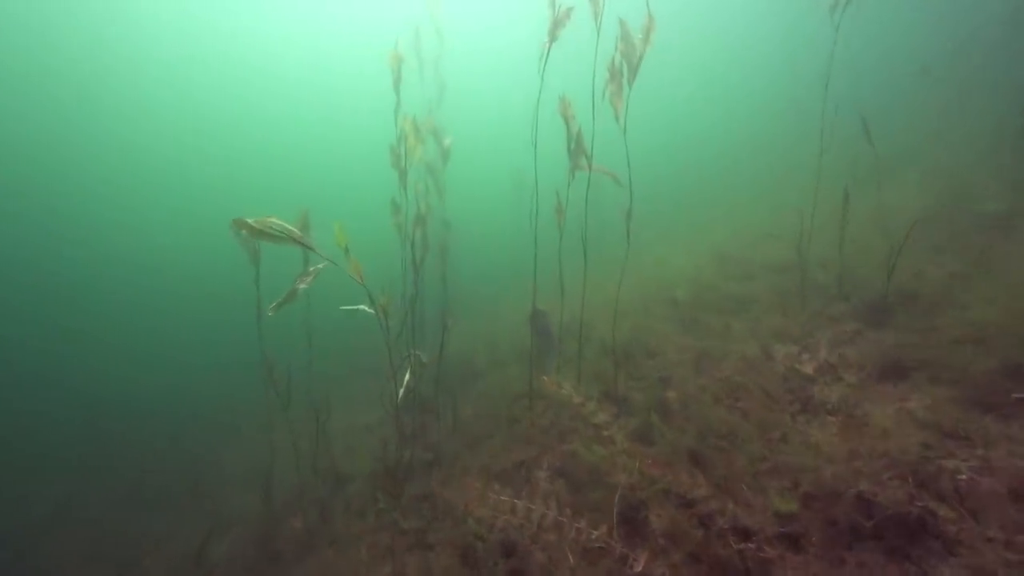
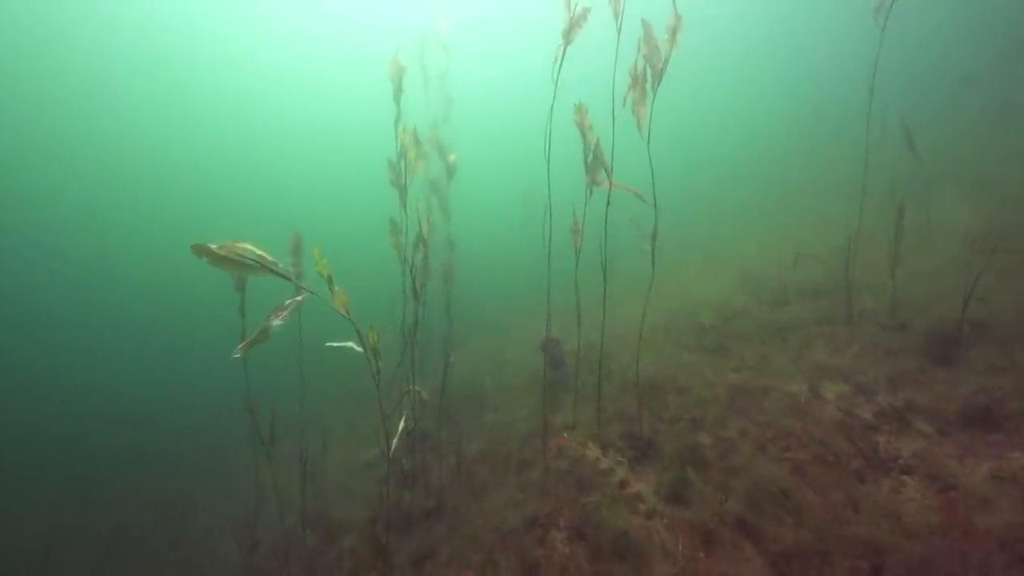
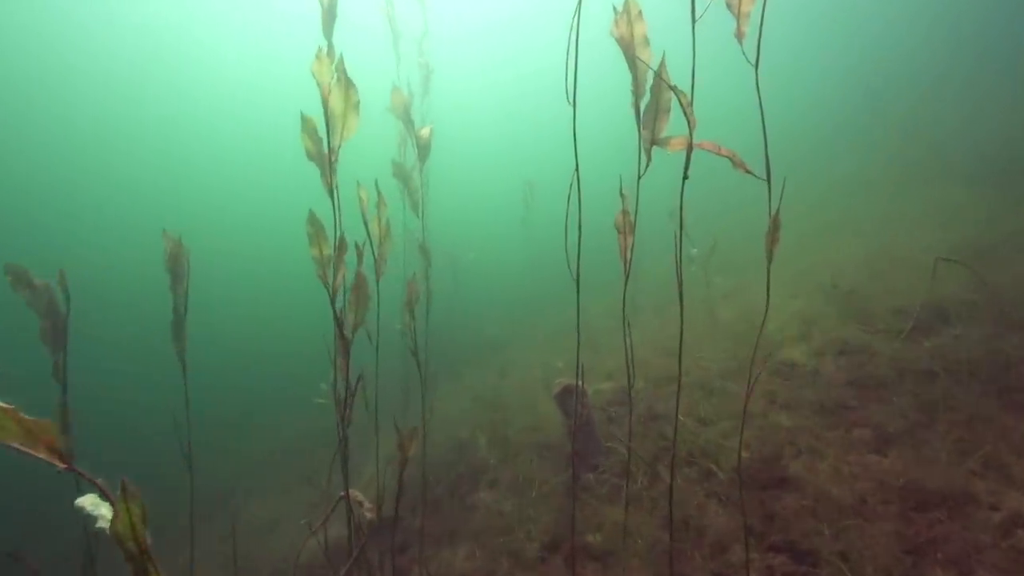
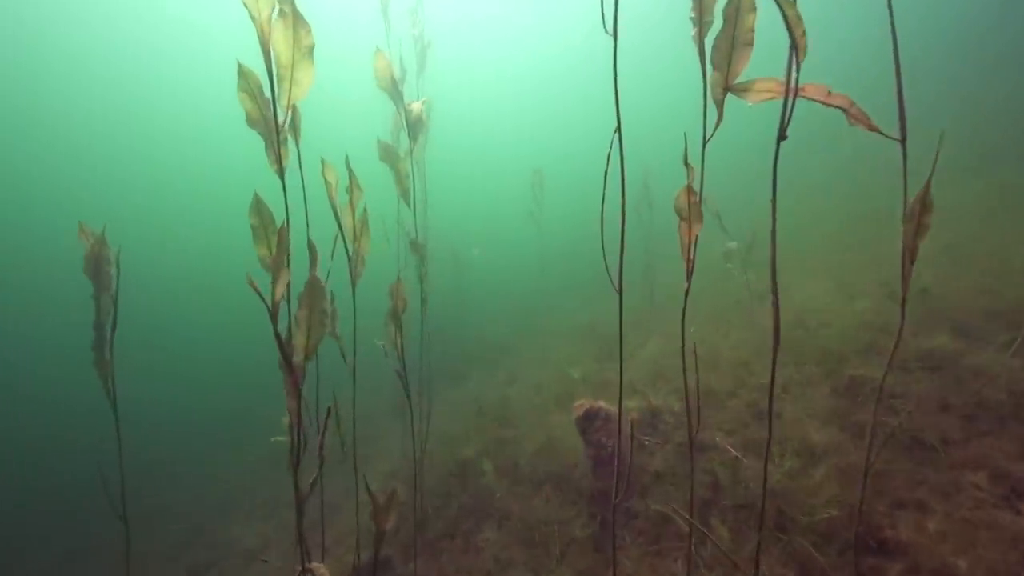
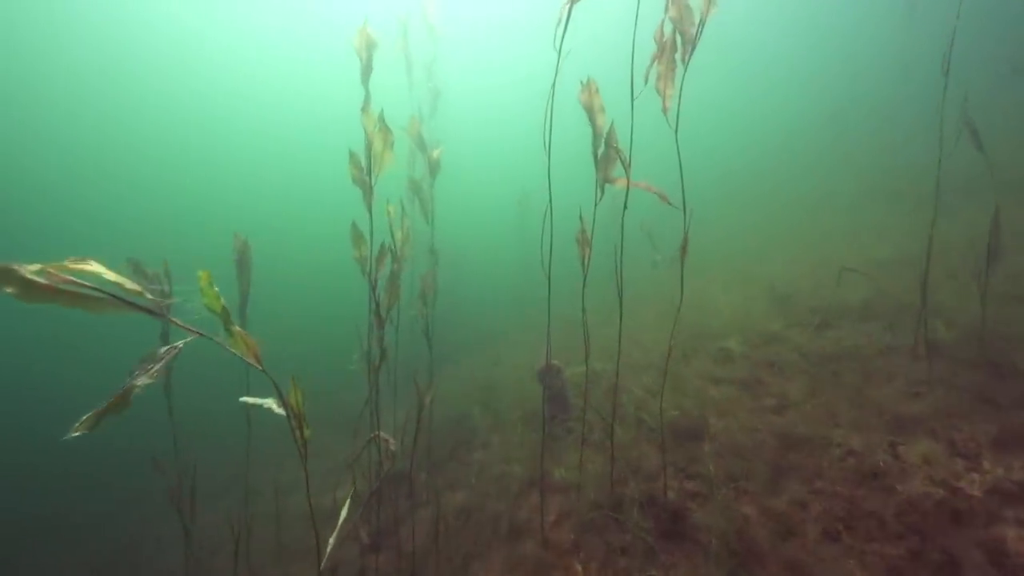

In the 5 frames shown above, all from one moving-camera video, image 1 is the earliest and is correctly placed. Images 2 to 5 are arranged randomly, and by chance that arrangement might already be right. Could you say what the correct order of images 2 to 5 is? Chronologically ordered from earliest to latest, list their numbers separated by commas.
2, 5, 3, 4
